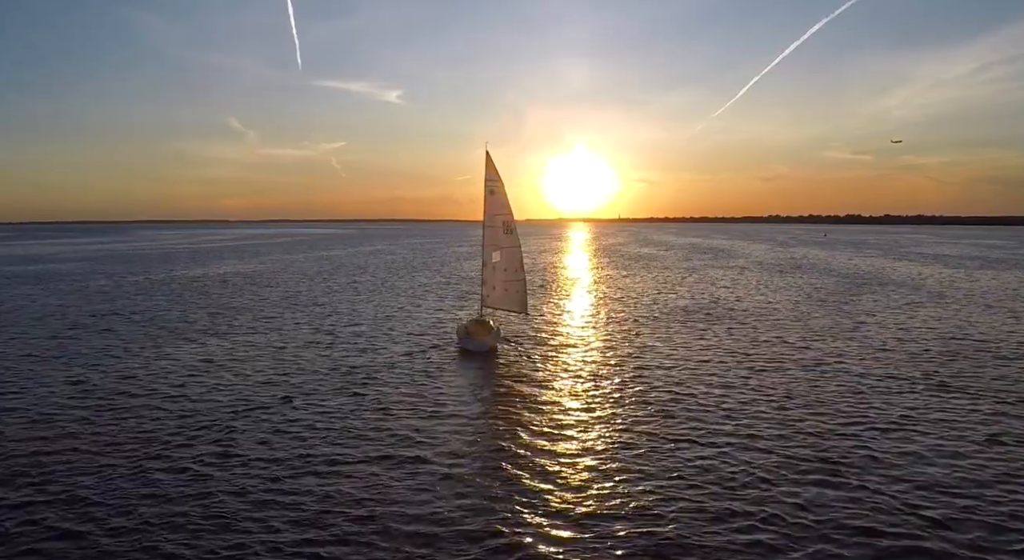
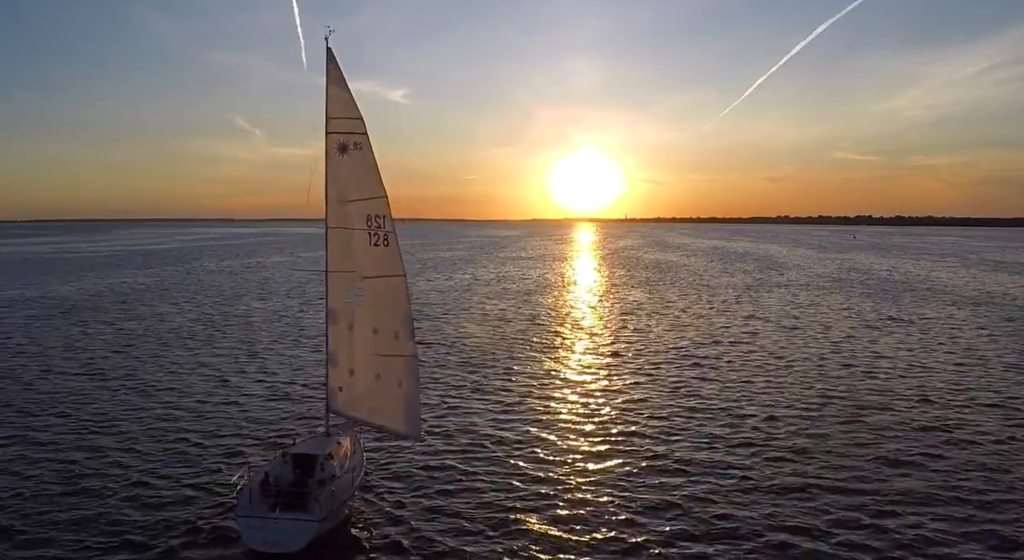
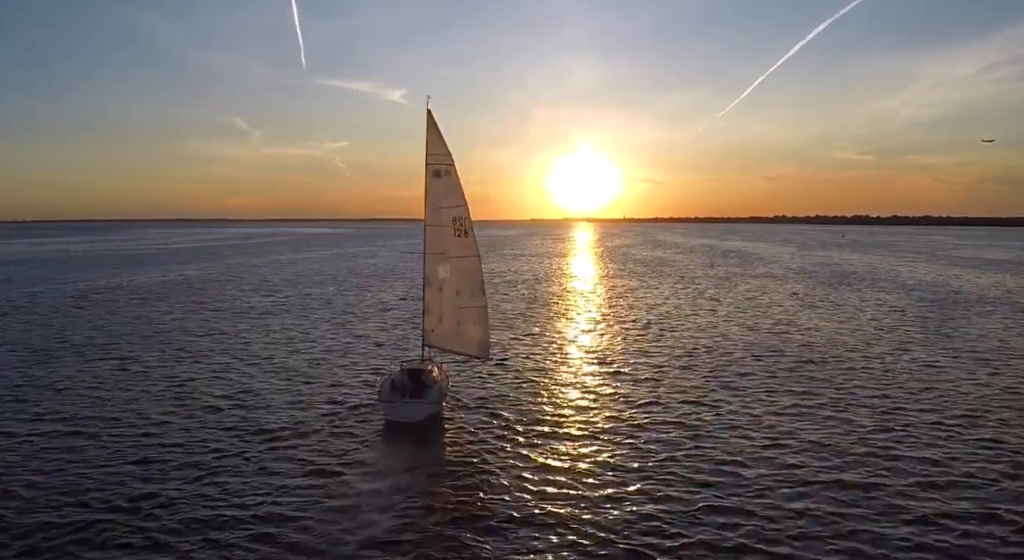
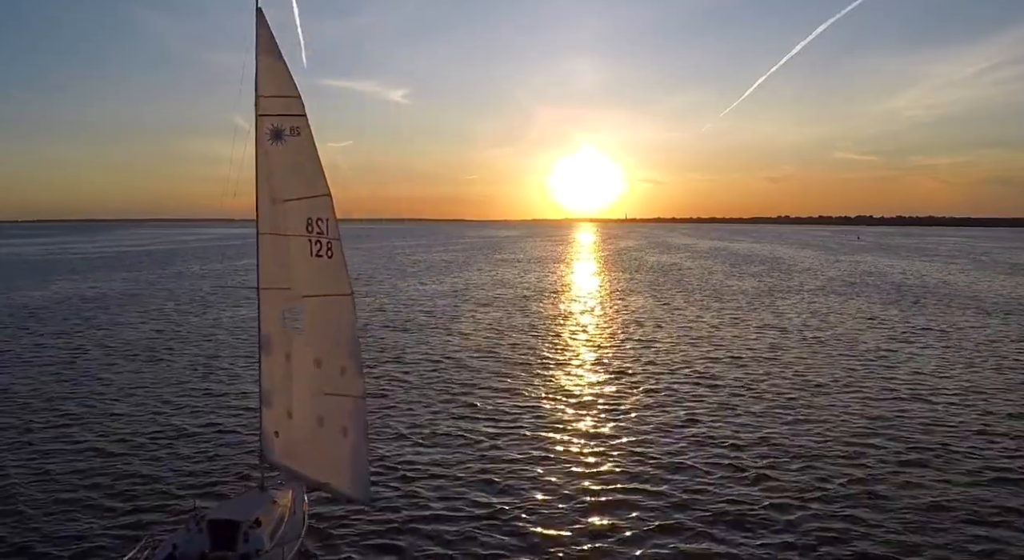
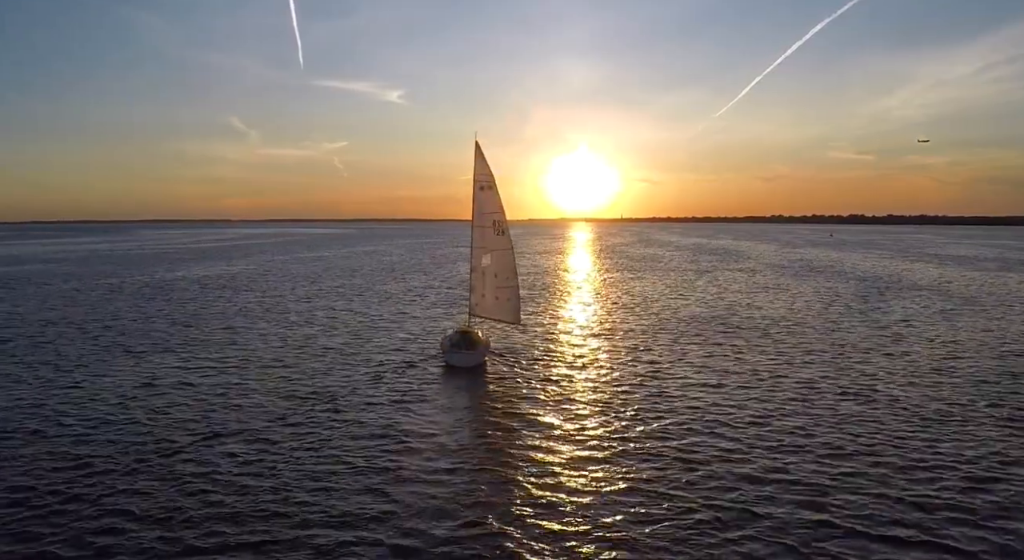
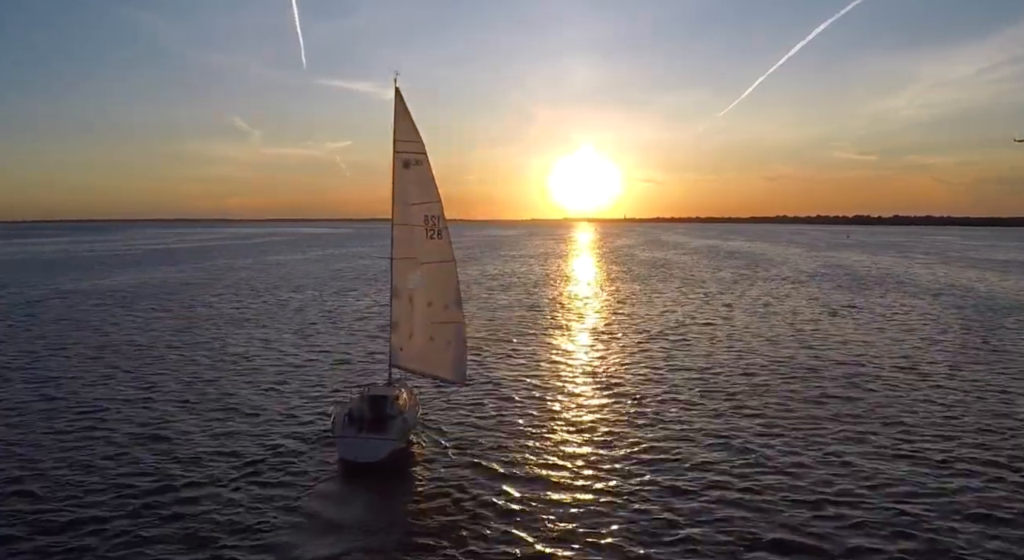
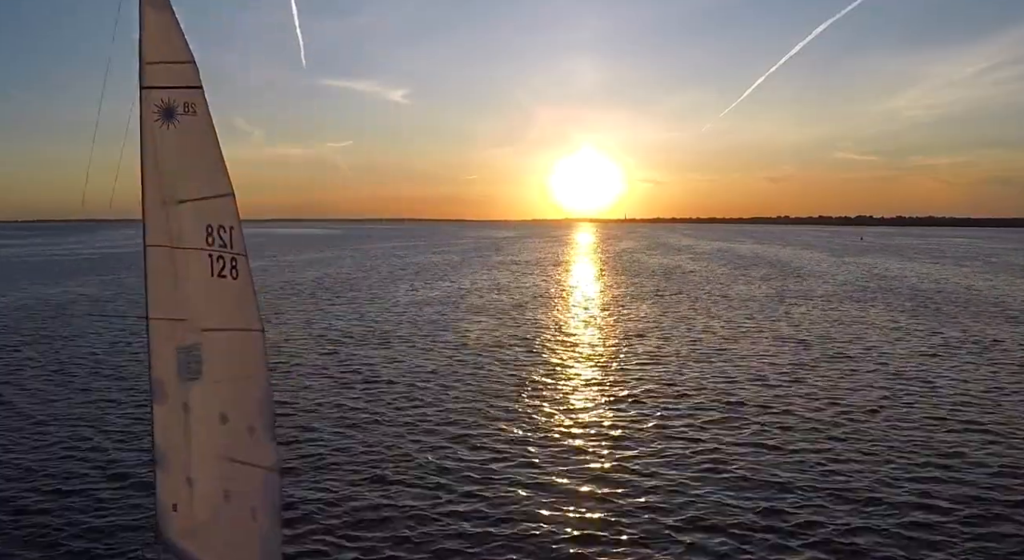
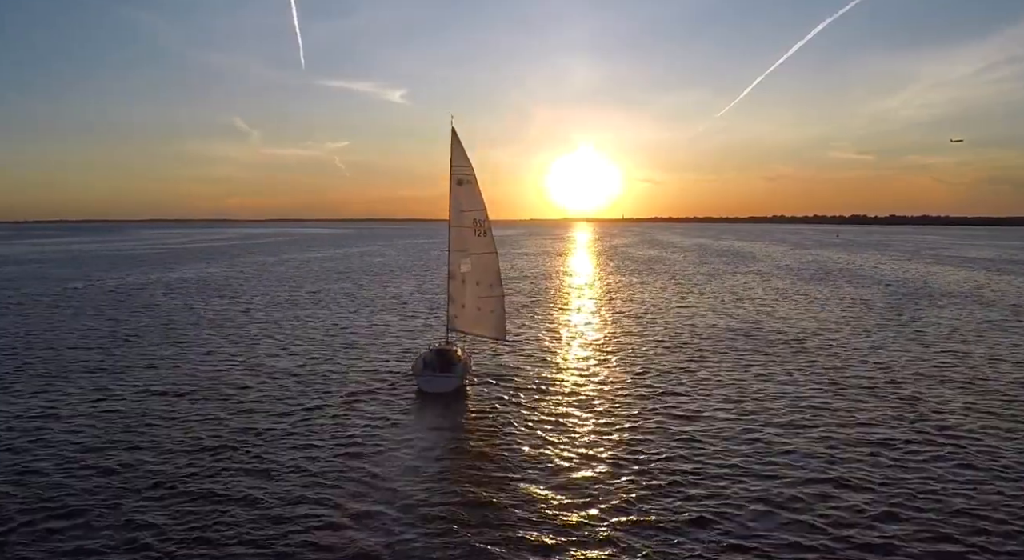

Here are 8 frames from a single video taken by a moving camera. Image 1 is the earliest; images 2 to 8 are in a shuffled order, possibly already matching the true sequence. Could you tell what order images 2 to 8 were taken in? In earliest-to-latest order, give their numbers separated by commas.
5, 8, 3, 6, 2, 4, 7
